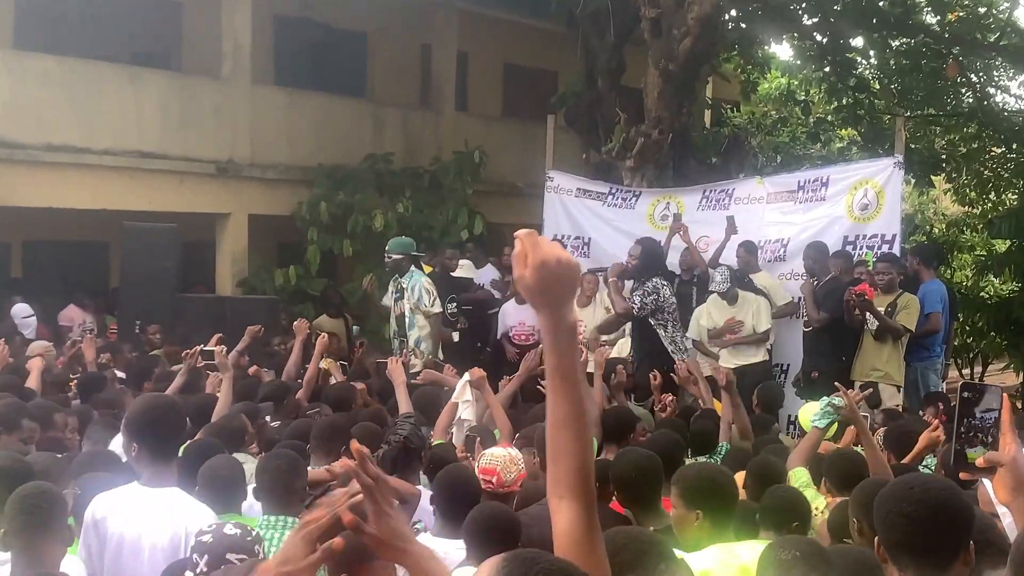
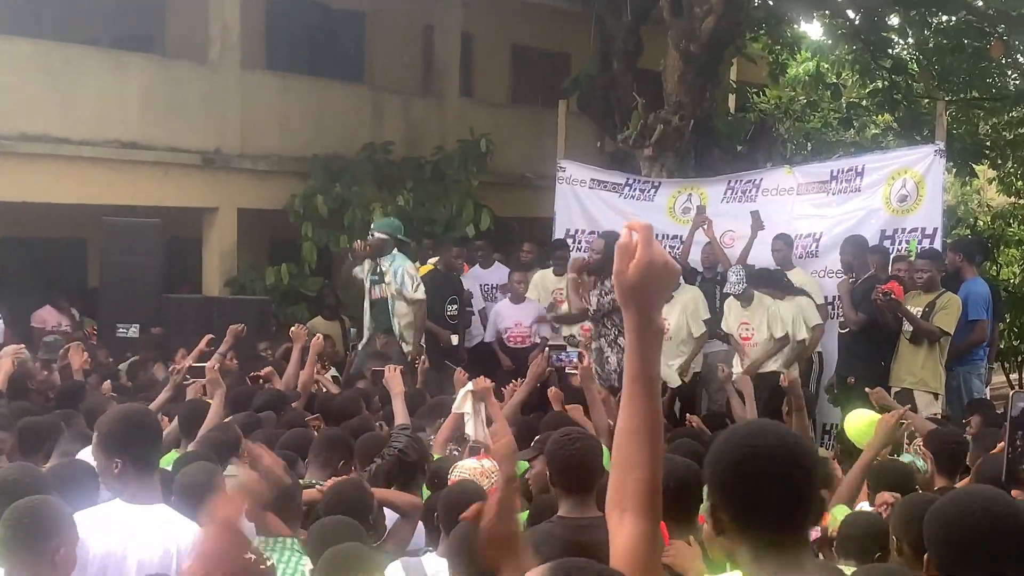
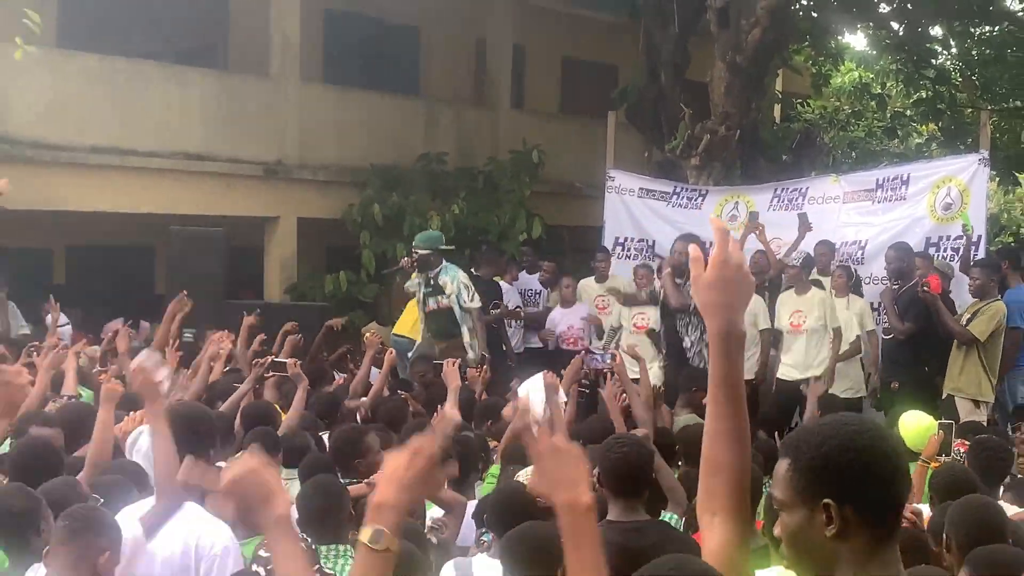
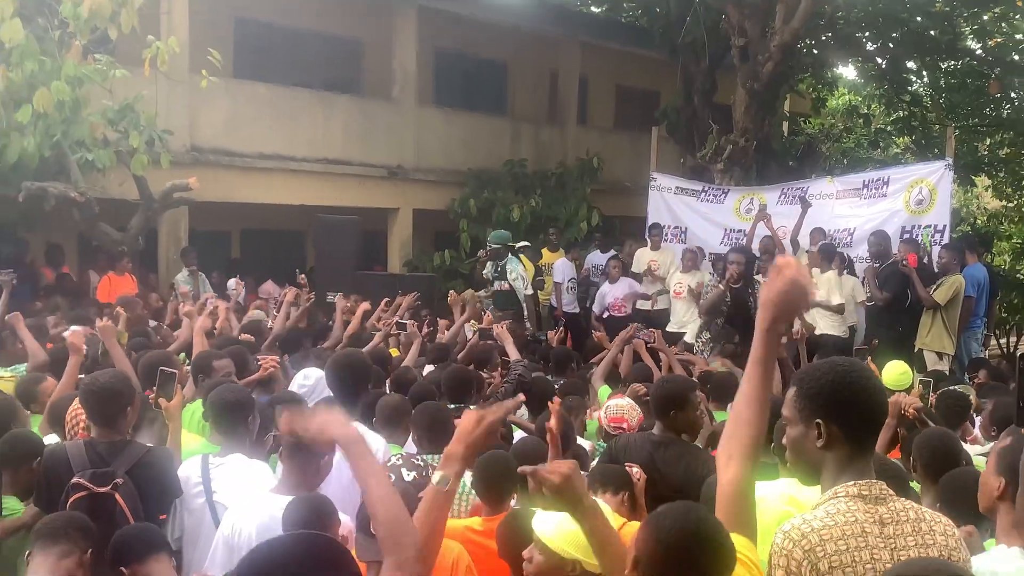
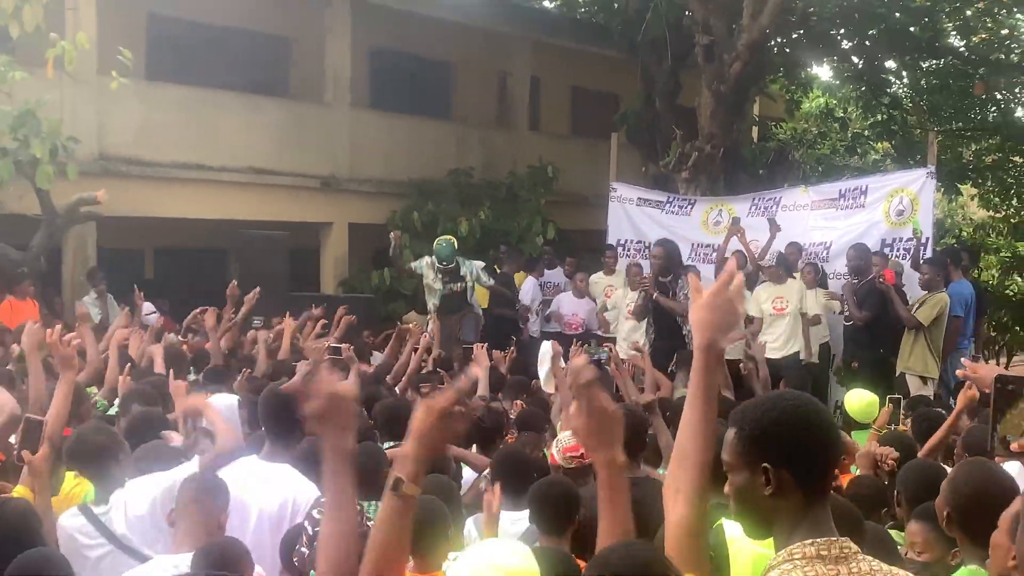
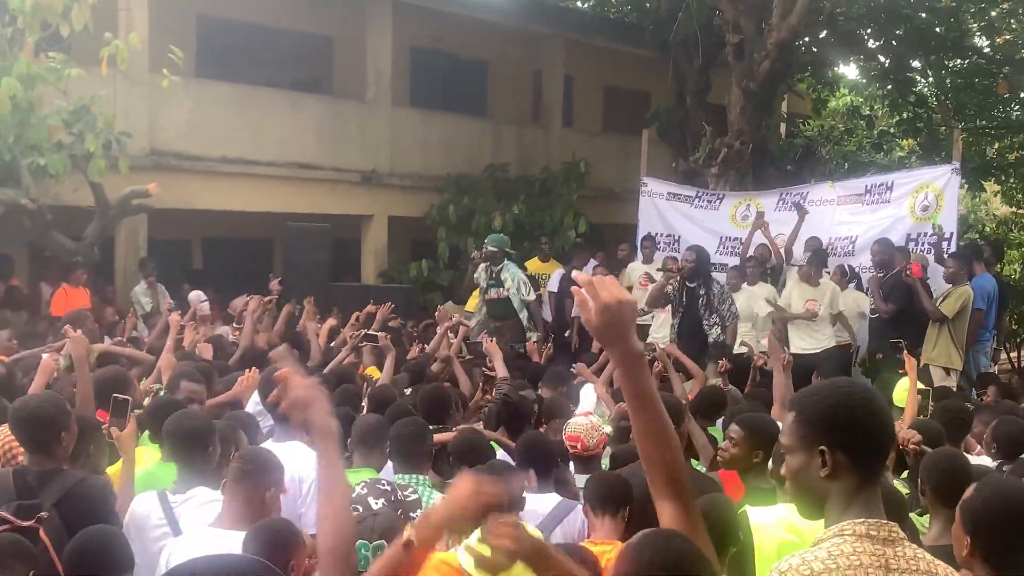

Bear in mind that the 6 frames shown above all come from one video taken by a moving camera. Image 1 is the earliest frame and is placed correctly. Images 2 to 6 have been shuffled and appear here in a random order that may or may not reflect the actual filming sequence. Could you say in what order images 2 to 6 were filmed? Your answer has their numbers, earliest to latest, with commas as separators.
2, 3, 5, 6, 4
